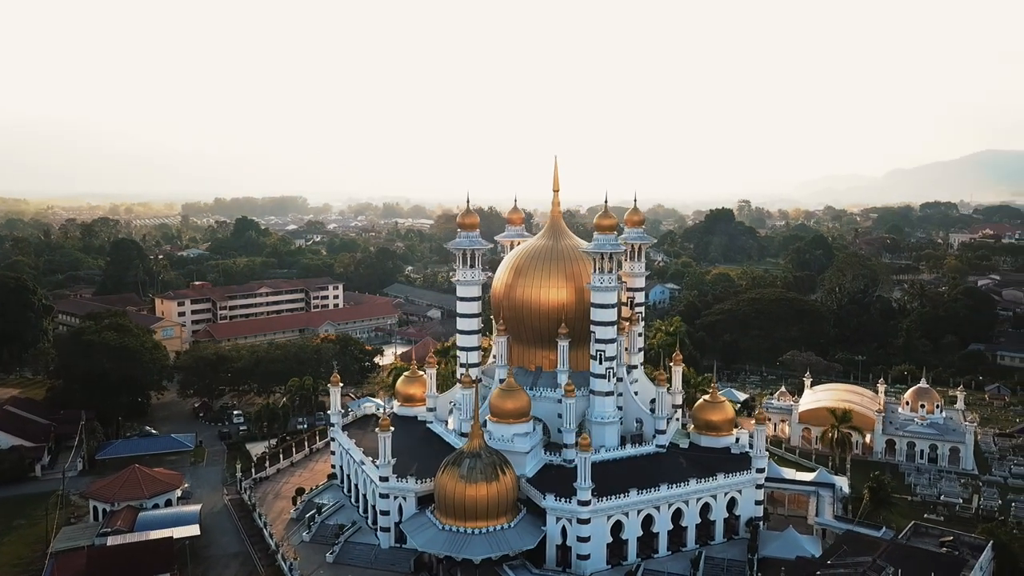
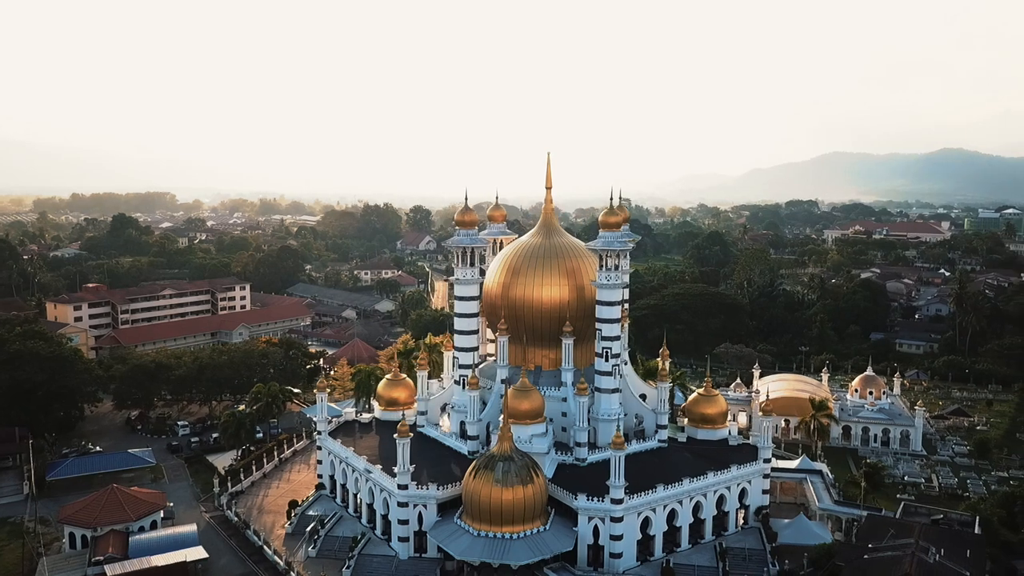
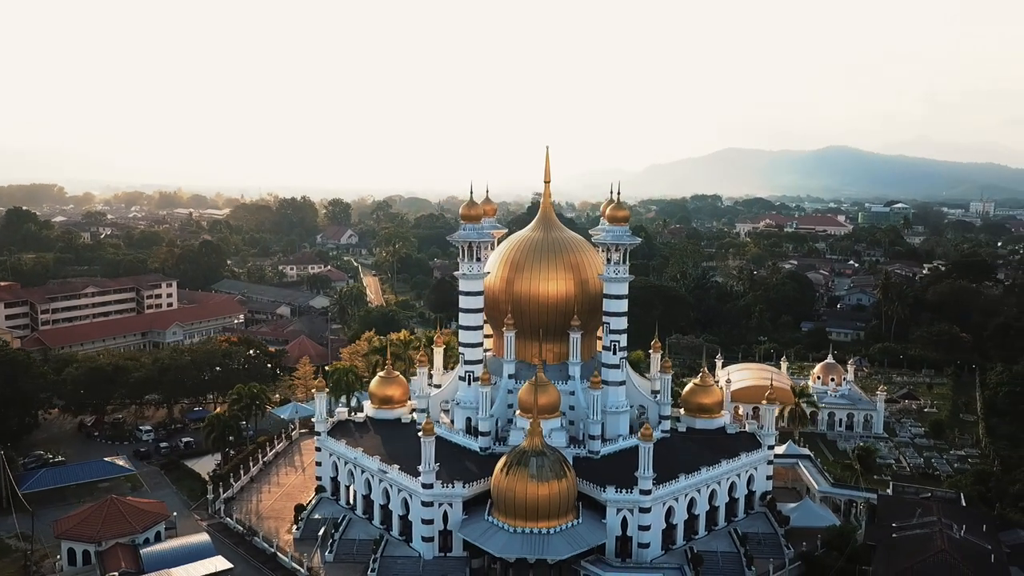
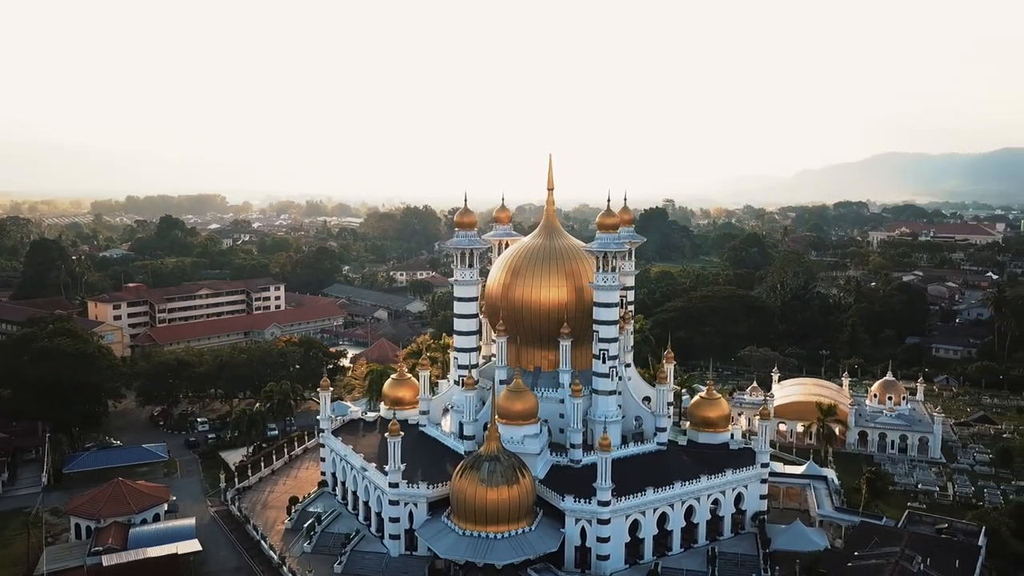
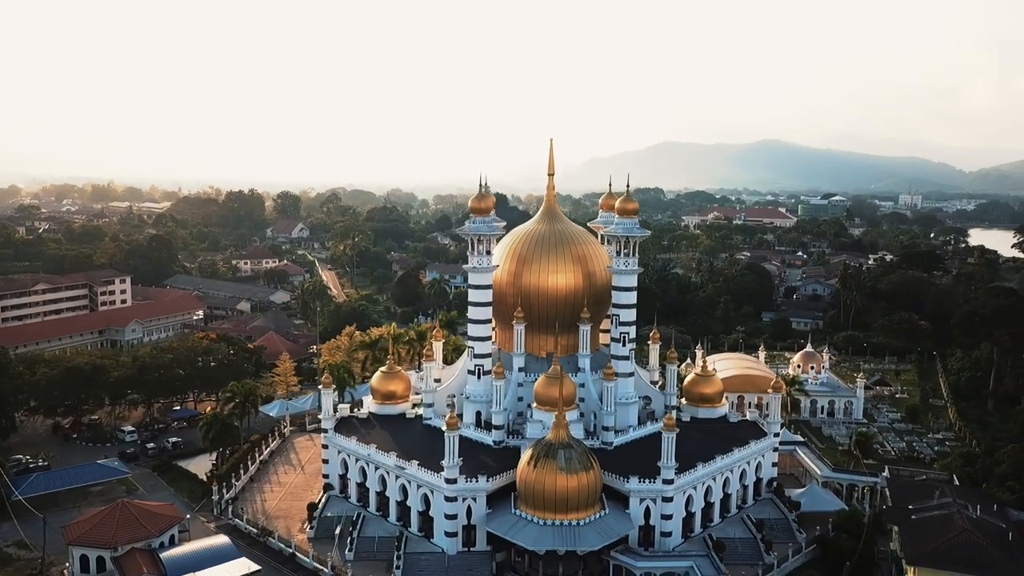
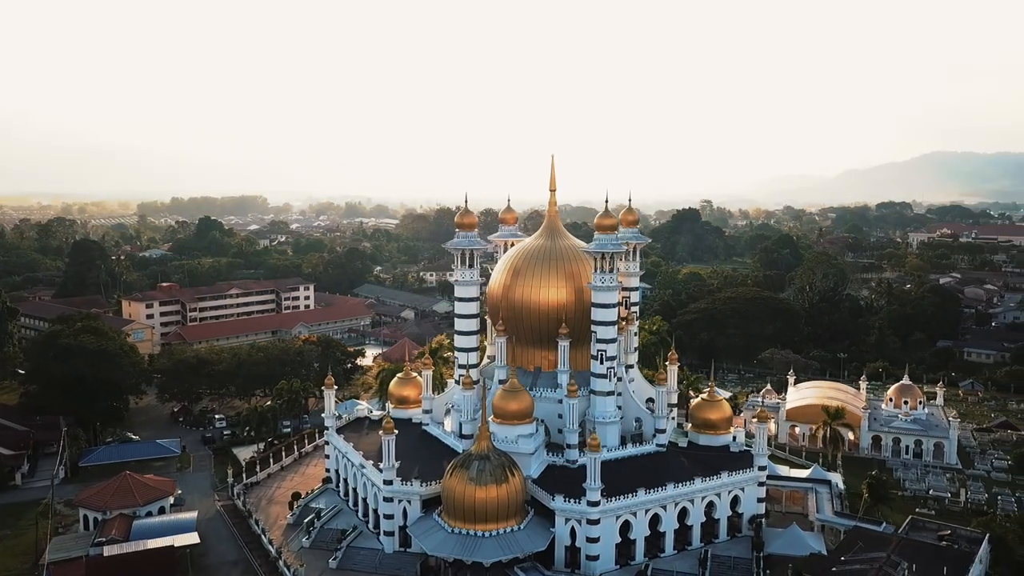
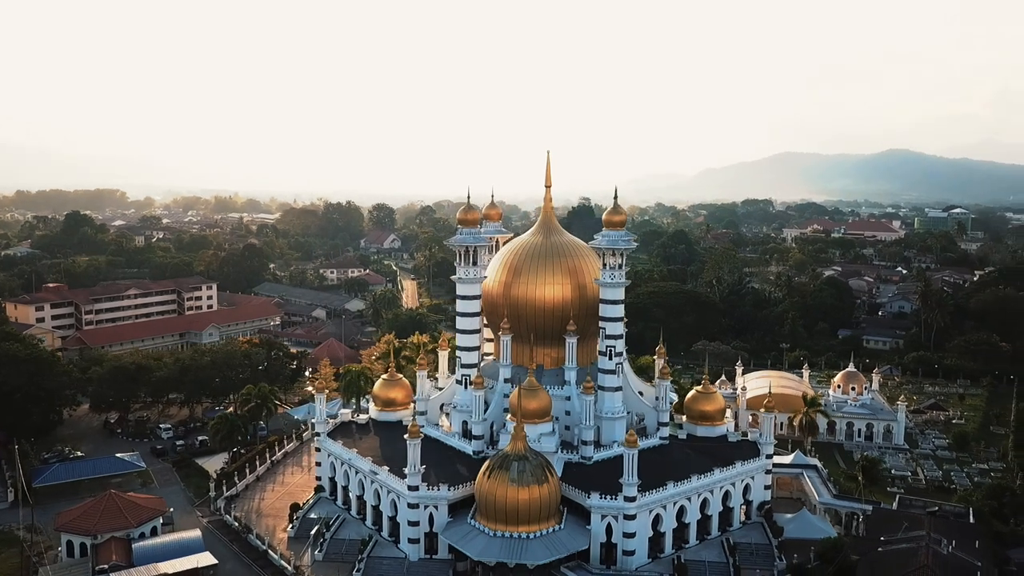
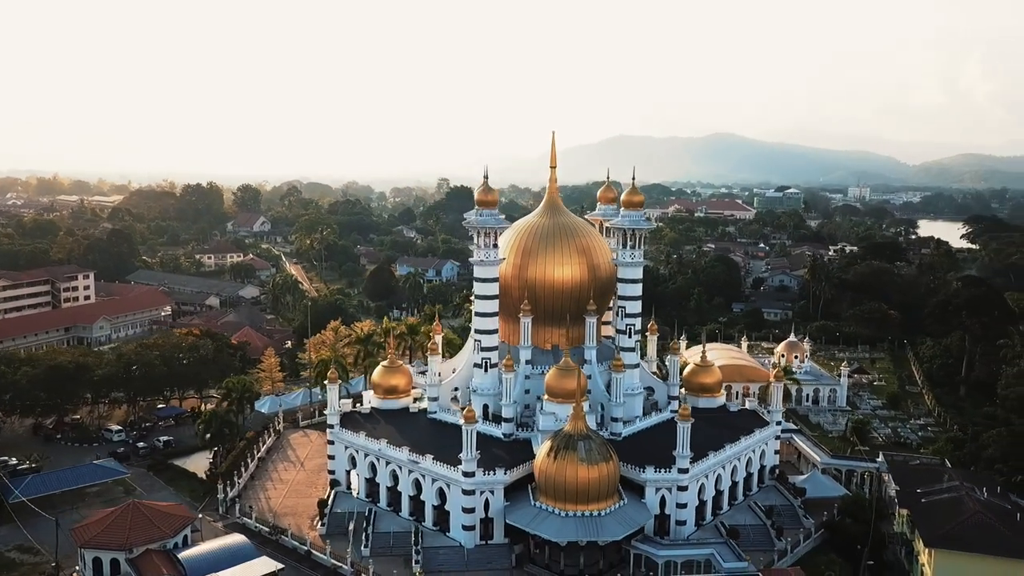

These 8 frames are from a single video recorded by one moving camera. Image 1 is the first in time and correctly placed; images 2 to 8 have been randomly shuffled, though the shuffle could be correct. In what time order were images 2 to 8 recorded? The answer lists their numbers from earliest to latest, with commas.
6, 4, 2, 7, 3, 5, 8
